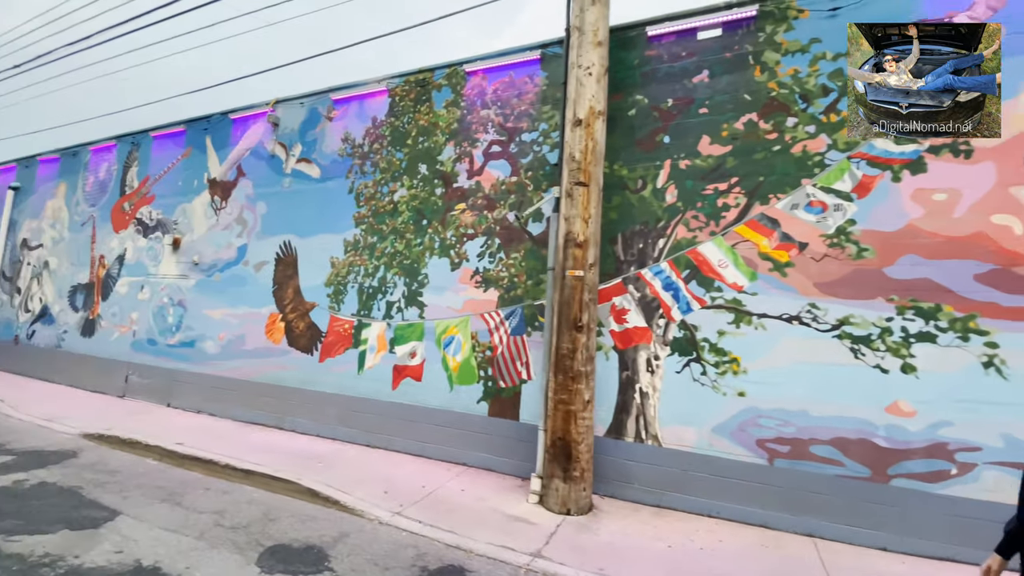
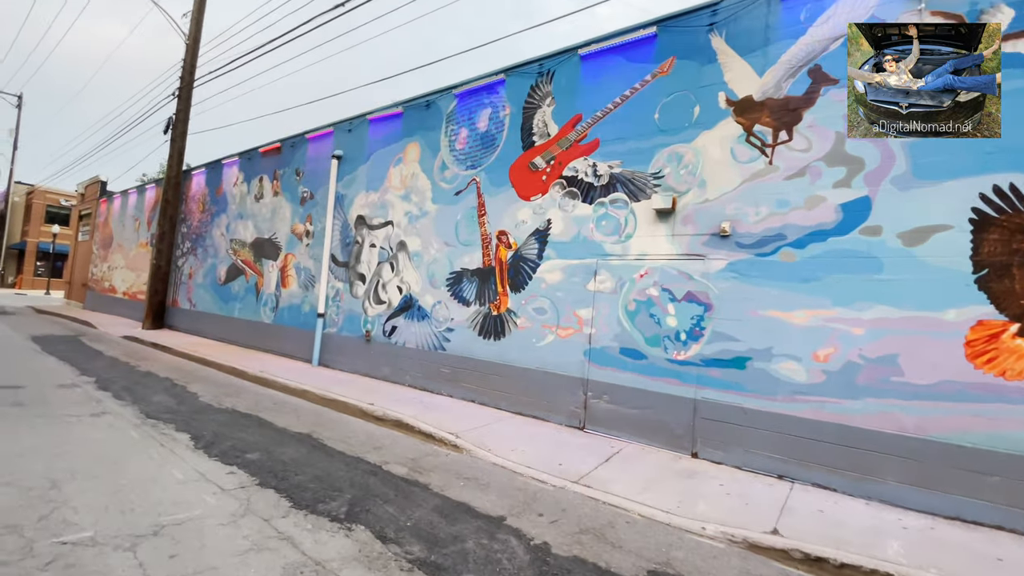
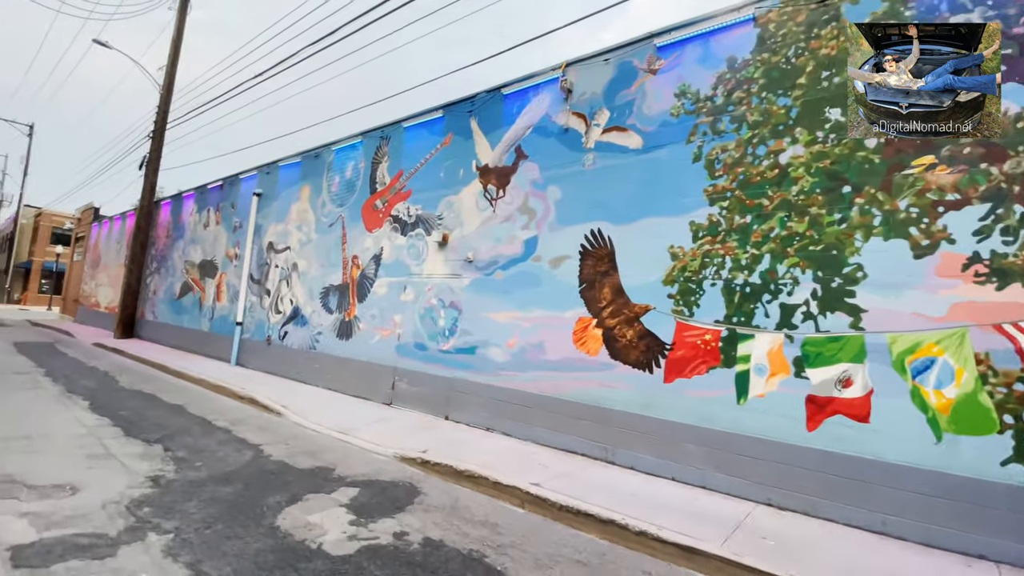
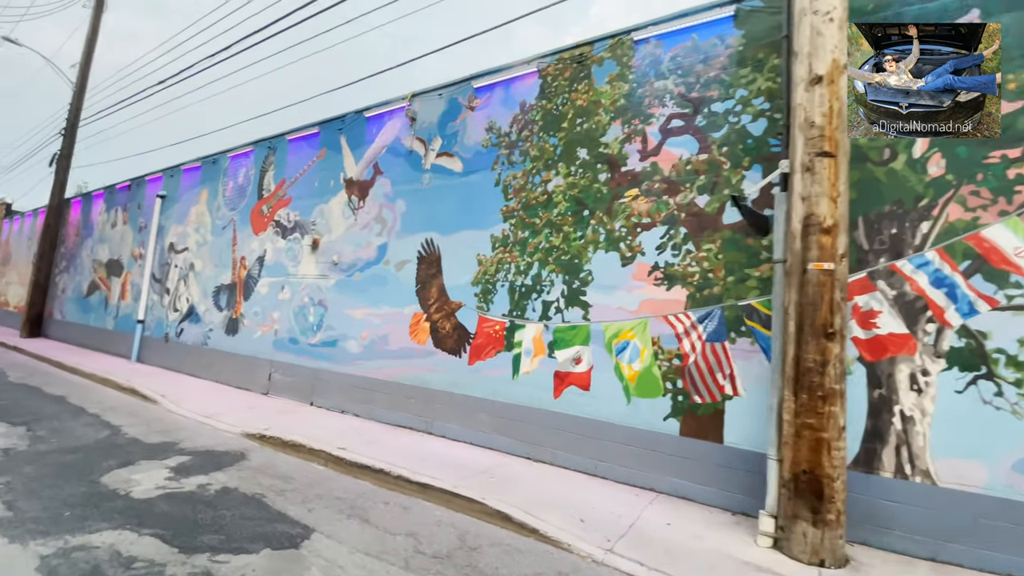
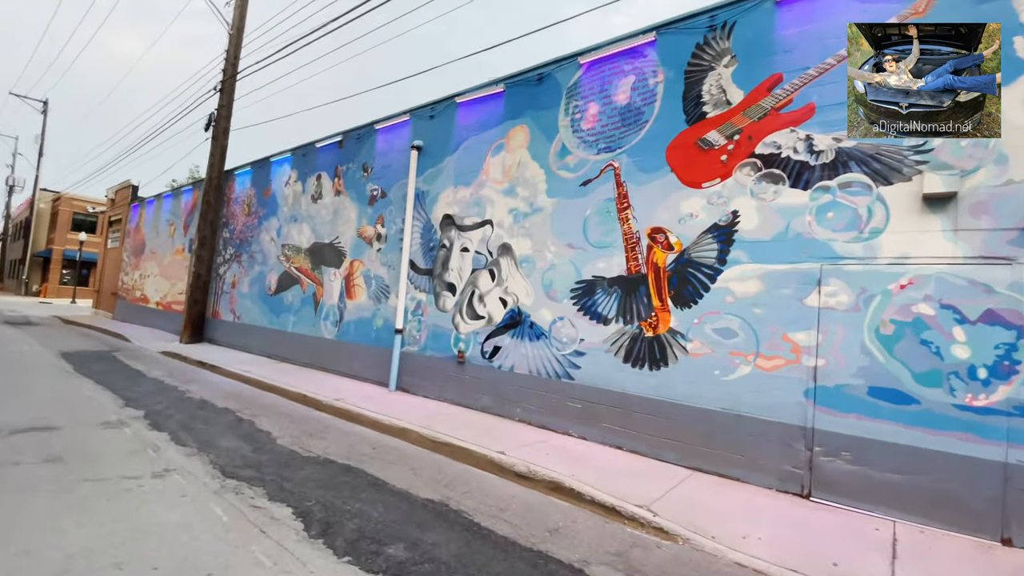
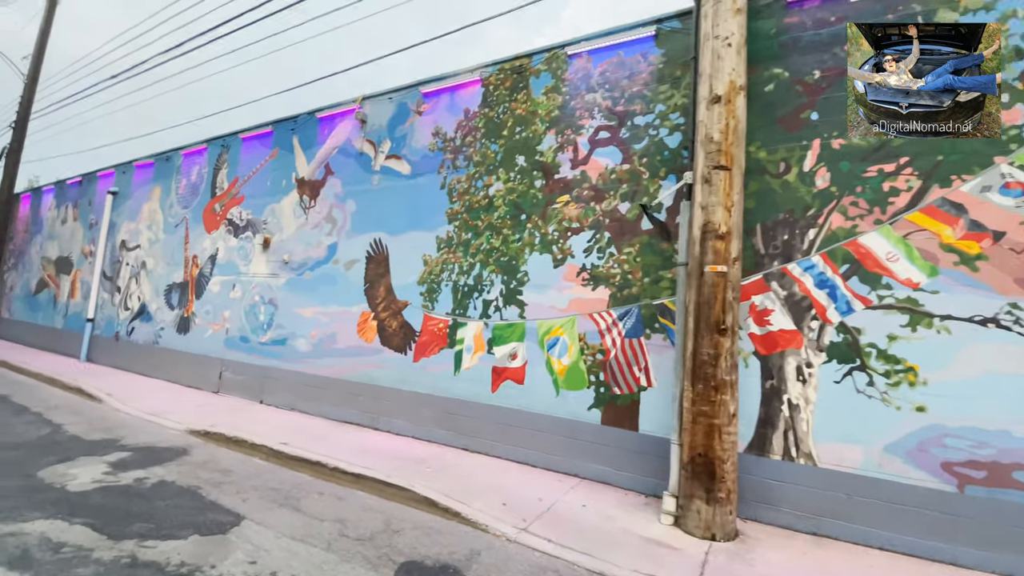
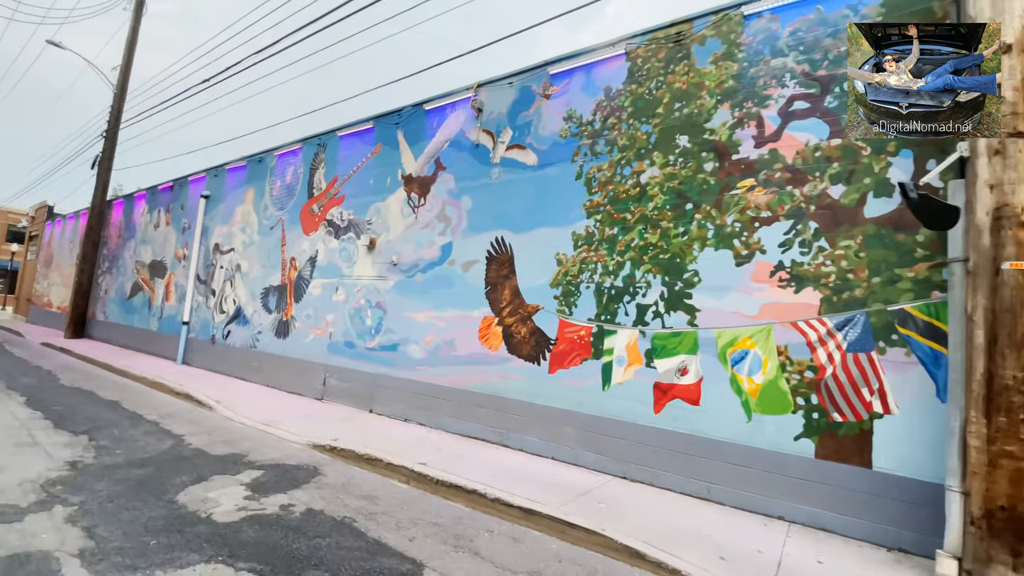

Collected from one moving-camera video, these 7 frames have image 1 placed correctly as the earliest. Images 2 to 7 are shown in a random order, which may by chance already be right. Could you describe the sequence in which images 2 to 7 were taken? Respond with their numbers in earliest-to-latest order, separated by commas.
6, 4, 7, 3, 2, 5
